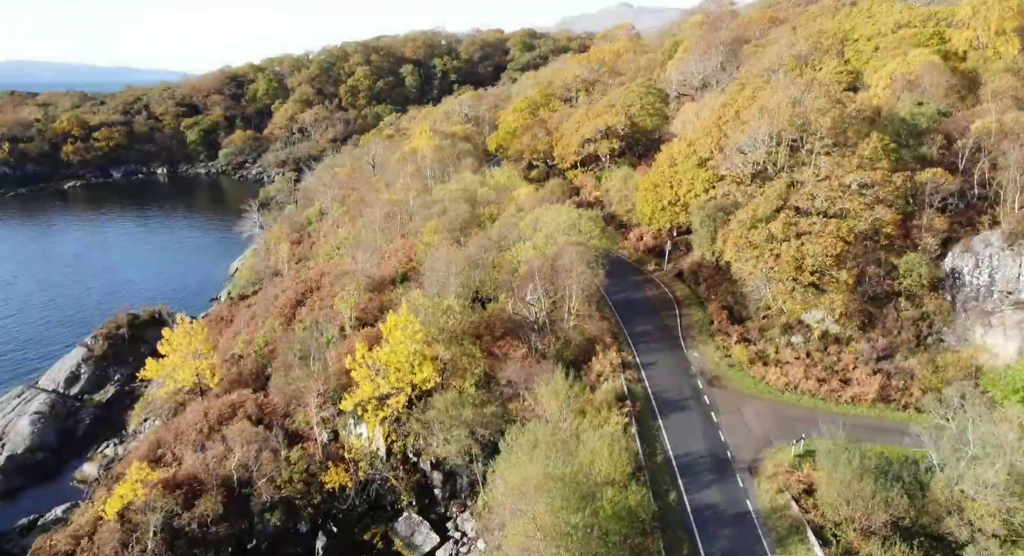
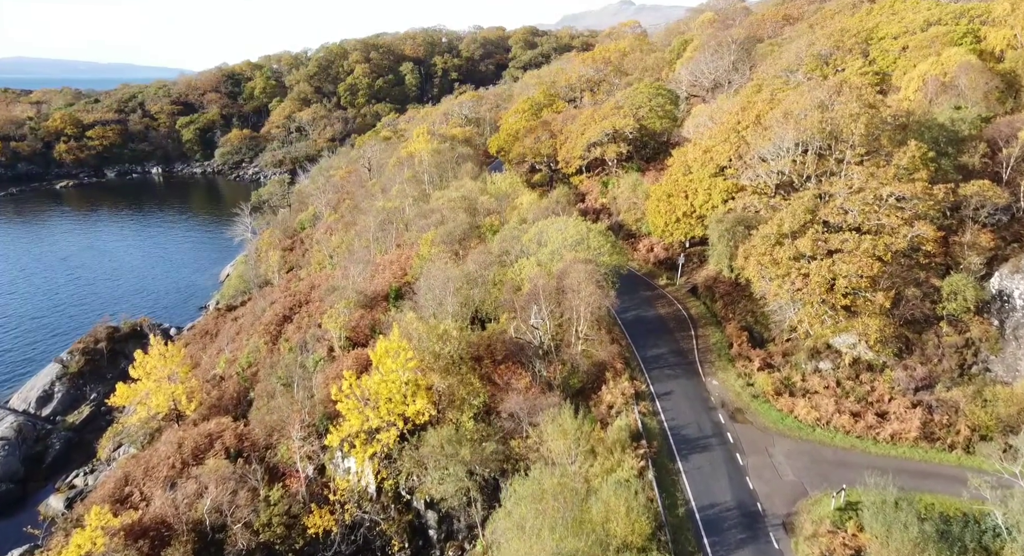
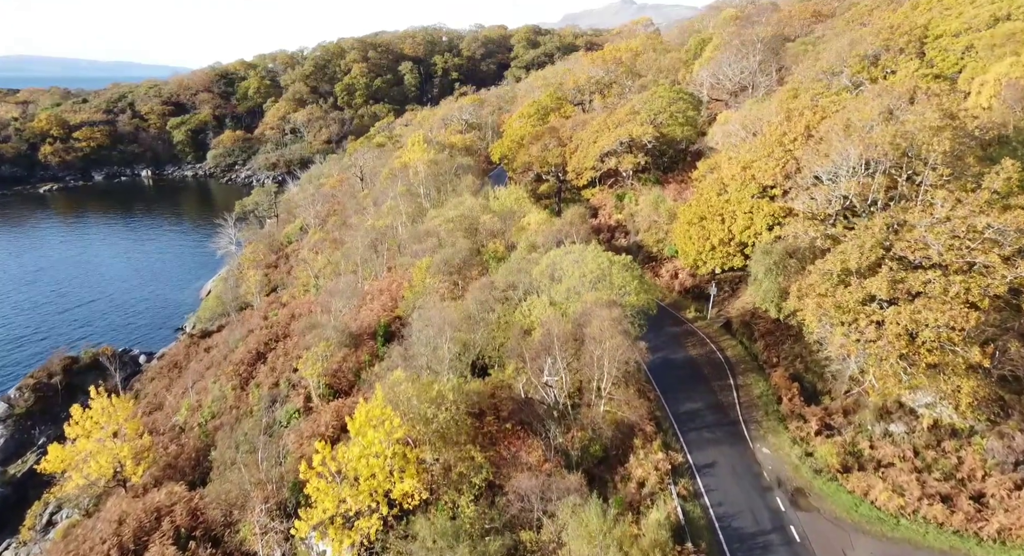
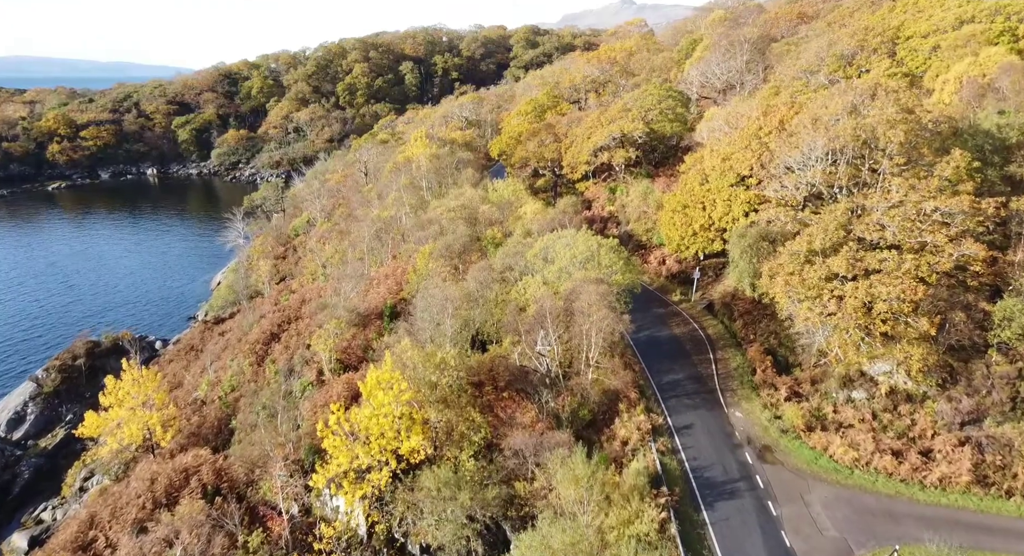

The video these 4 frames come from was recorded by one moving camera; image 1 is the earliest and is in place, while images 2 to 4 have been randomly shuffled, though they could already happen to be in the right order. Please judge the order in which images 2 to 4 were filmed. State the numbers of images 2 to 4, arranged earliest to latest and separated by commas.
2, 4, 3
